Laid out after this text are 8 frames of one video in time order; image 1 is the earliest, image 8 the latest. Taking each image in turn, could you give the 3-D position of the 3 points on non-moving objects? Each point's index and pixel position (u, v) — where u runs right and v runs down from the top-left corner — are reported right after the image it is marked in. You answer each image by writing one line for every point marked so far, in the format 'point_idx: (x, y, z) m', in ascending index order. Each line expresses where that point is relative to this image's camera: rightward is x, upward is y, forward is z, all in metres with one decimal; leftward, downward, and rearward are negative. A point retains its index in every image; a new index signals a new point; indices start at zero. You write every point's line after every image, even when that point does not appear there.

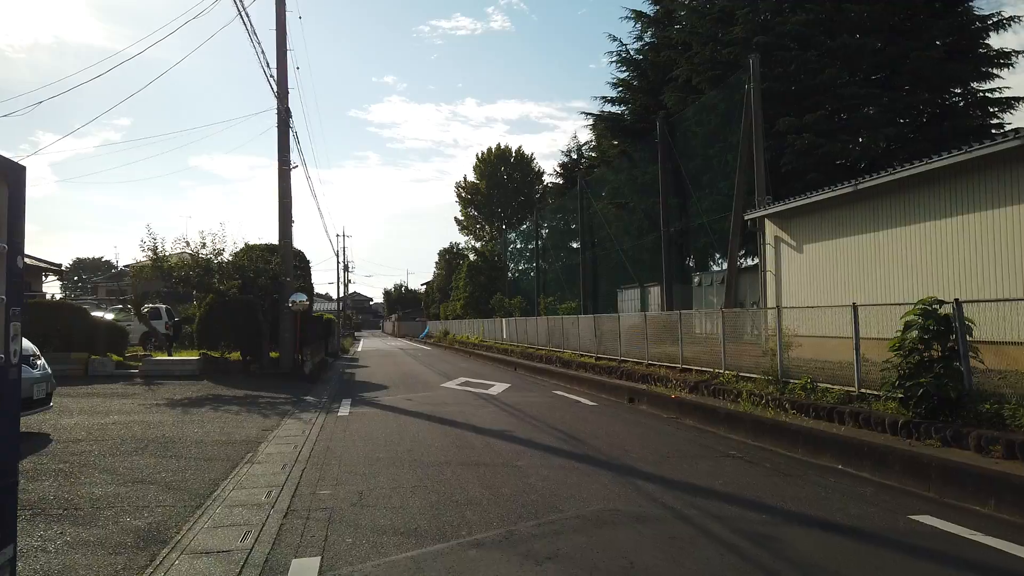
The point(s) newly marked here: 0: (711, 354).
0: (+3.8, -1.3, +14.4) m
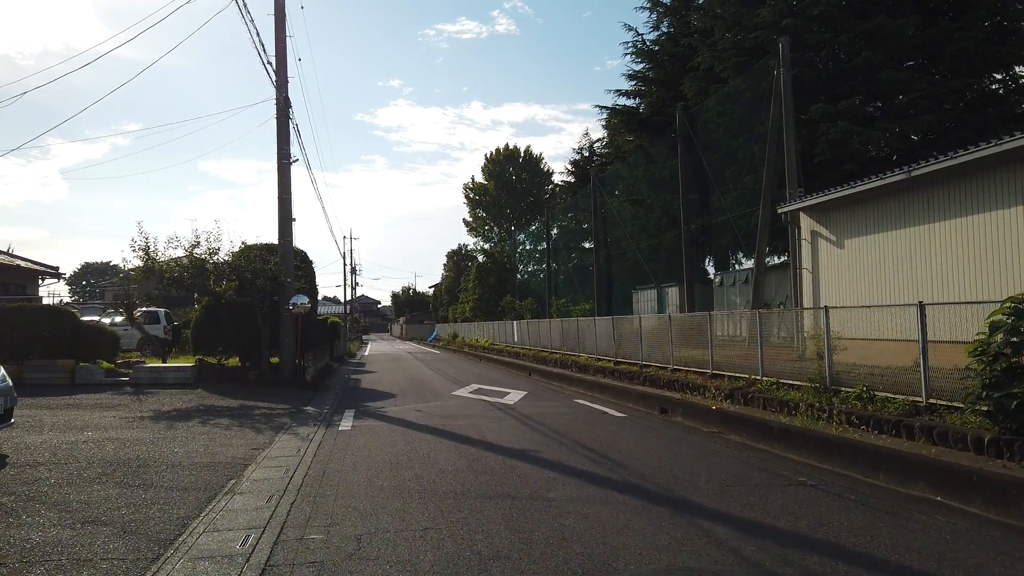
0: (+4.1, -1.2, +13.2) m
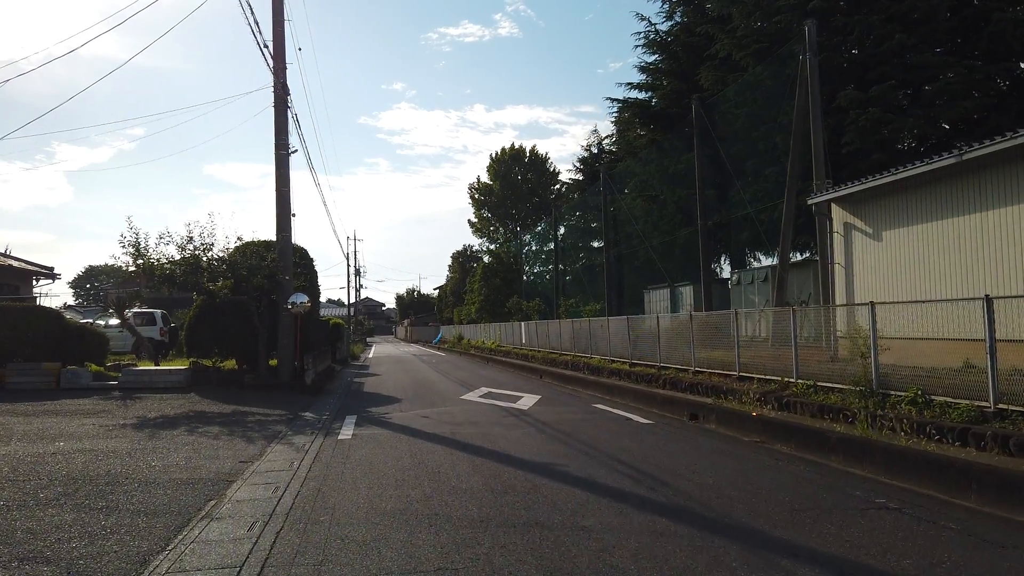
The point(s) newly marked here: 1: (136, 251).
0: (+4.3, -1.2, +12.3) m
1: (-7.6, +0.8, +15.1) m
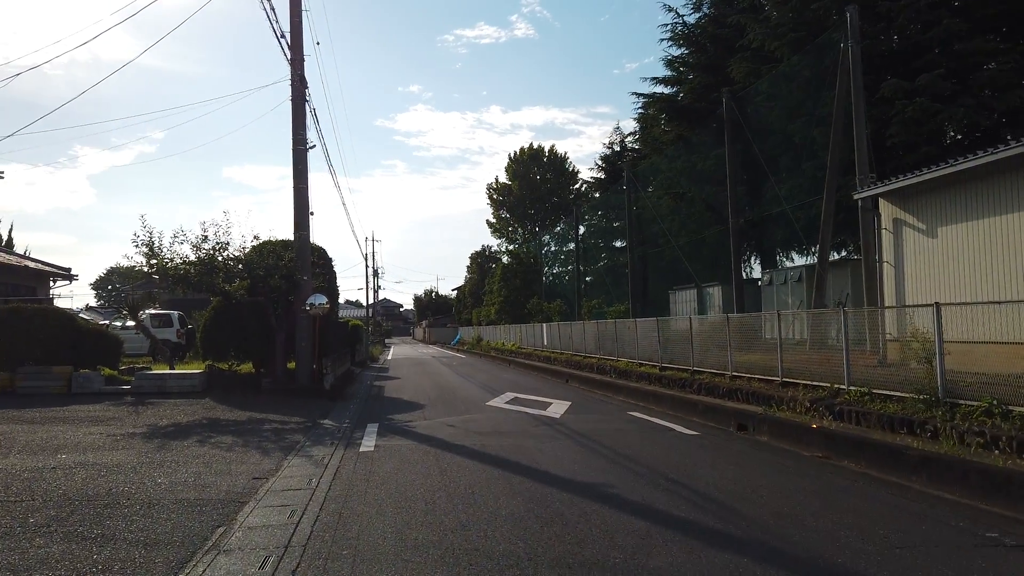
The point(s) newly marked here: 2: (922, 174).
0: (+4.8, -1.2, +11.5) m
1: (-7.1, +0.7, +14.6) m
2: (+6.7, +1.9, +12.2) m
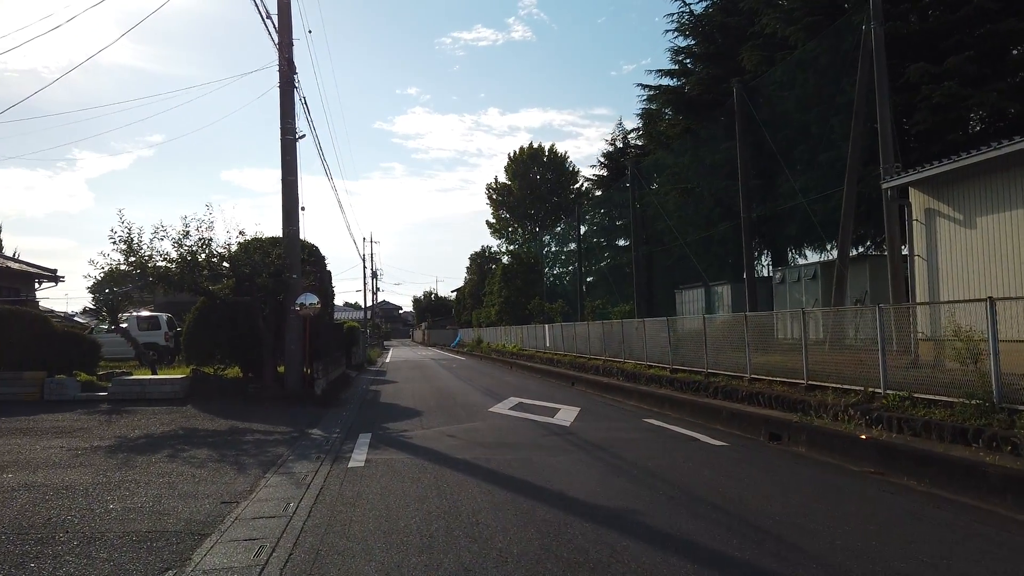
0: (+4.8, -1.1, +10.6) m
1: (-7.0, +0.7, +13.7) m
2: (+6.8, +1.9, +11.3) m
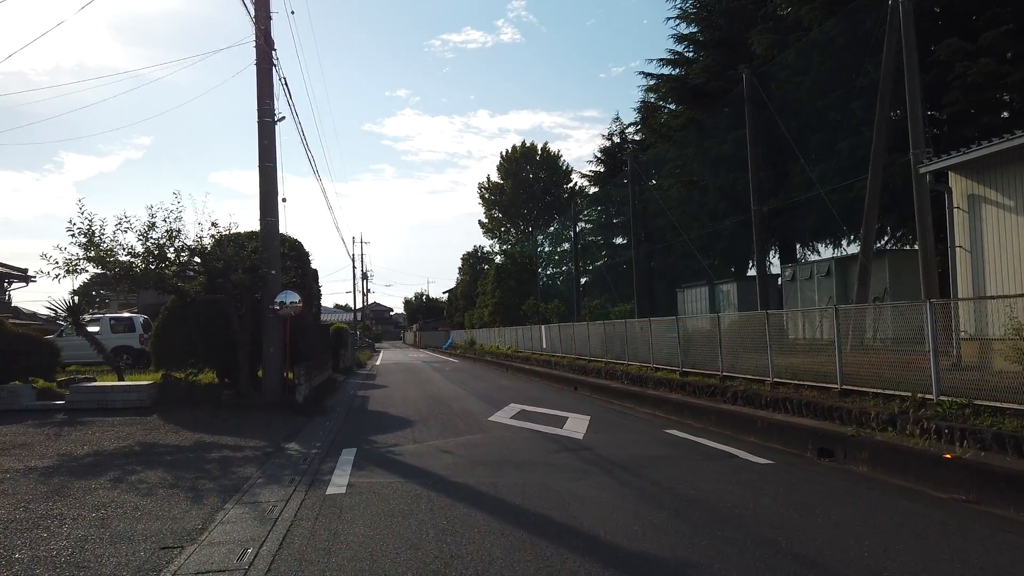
0: (+4.9, -1.0, +9.4) m
1: (-7.0, +0.8, +12.4) m
2: (+6.8, +2.0, +10.2) m
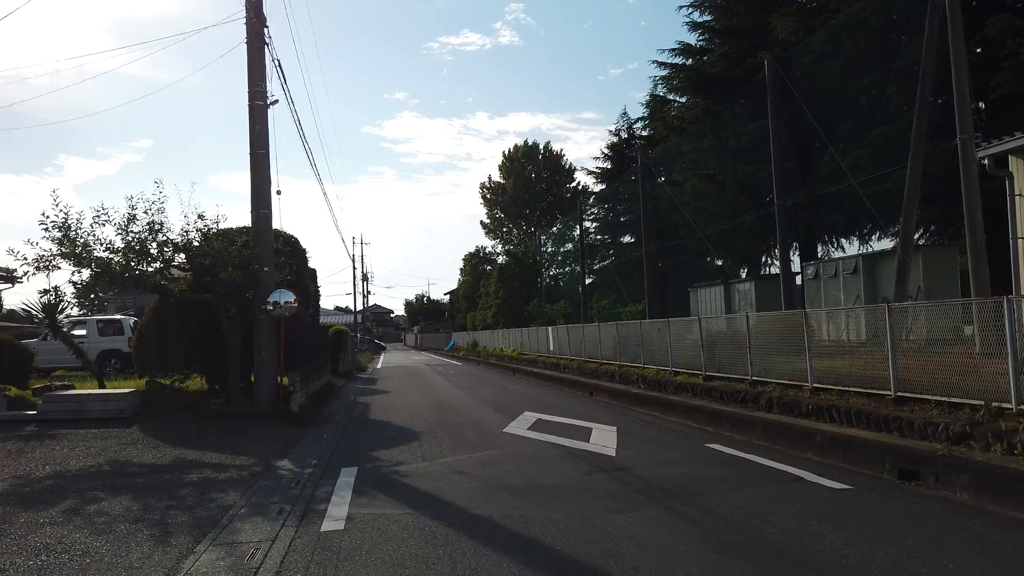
0: (+5.1, -0.9, +8.4) m
1: (-6.8, +0.8, +11.3) m
2: (+7.0, +2.1, +9.2) m
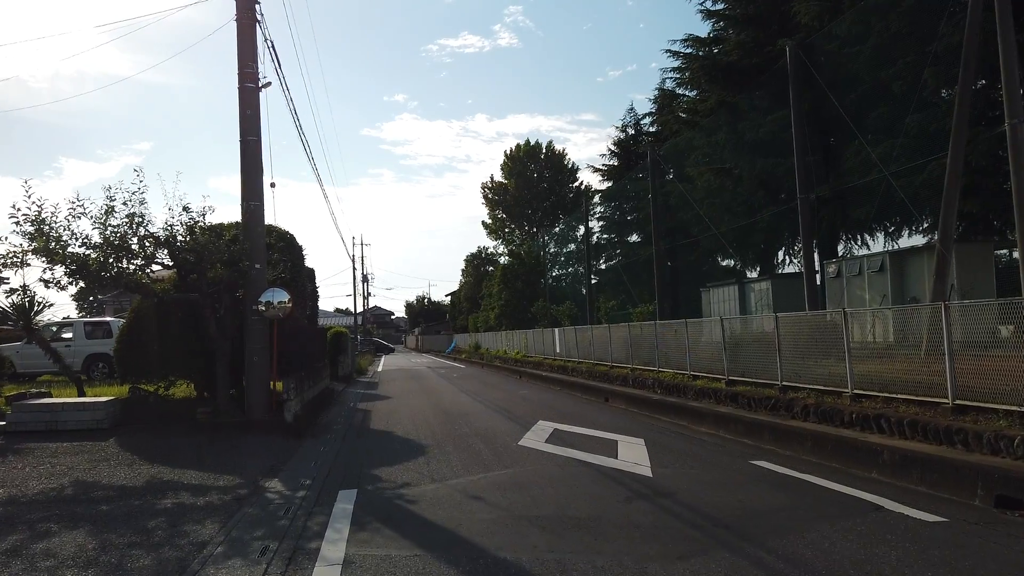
0: (+5.3, -0.9, +7.4) m
1: (-6.6, +0.8, +10.4) m
2: (+7.2, +2.1, +8.2) m
